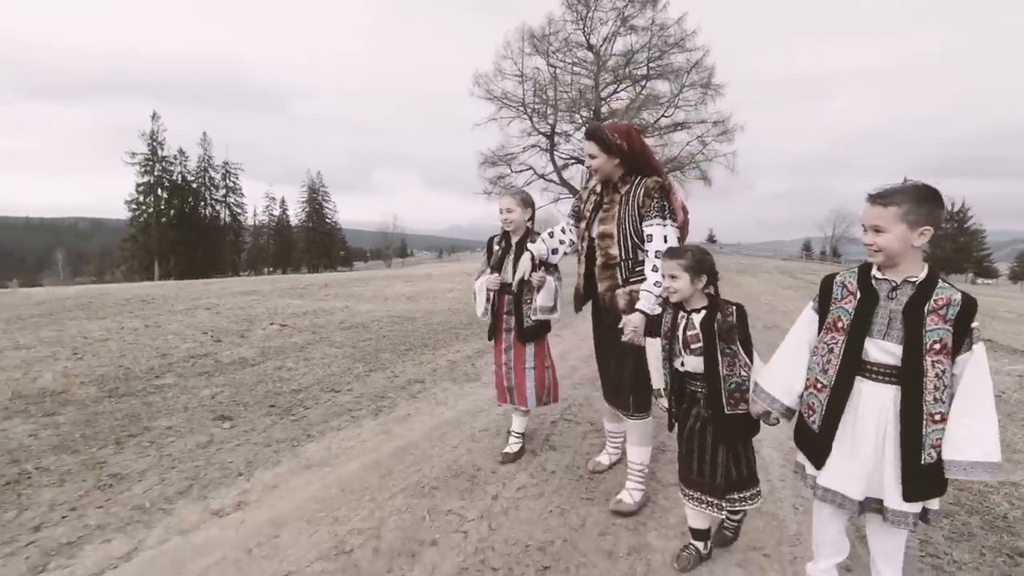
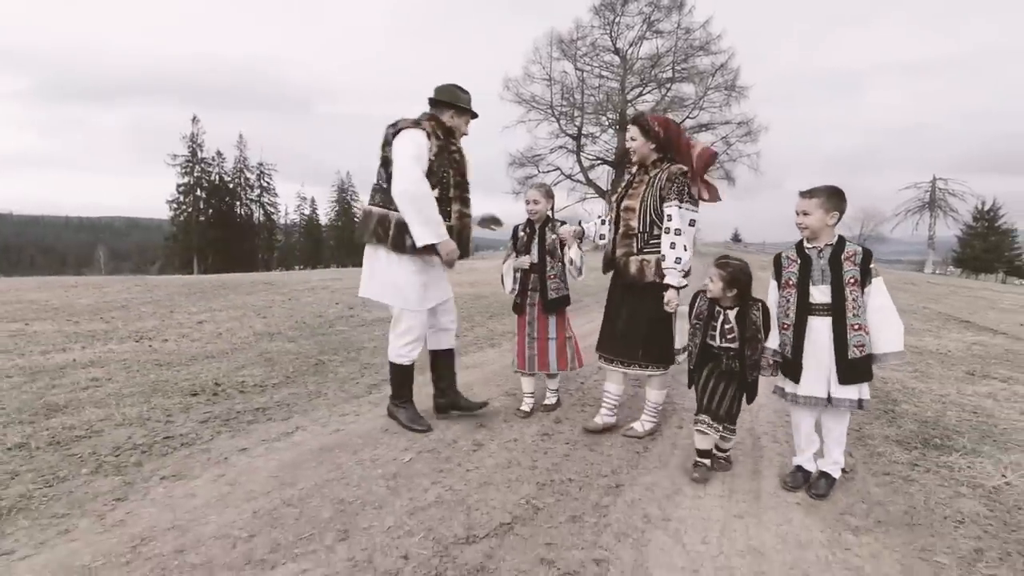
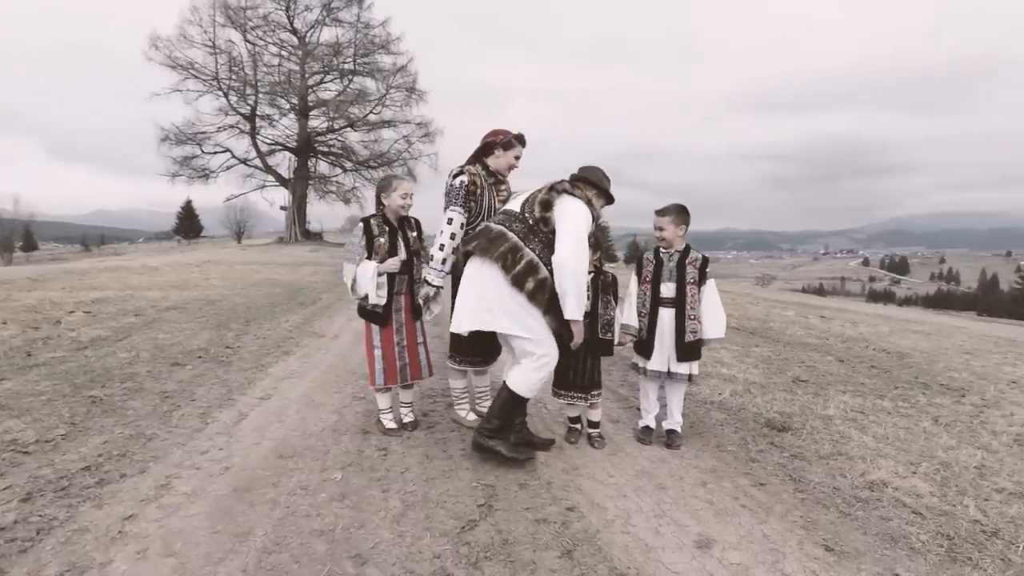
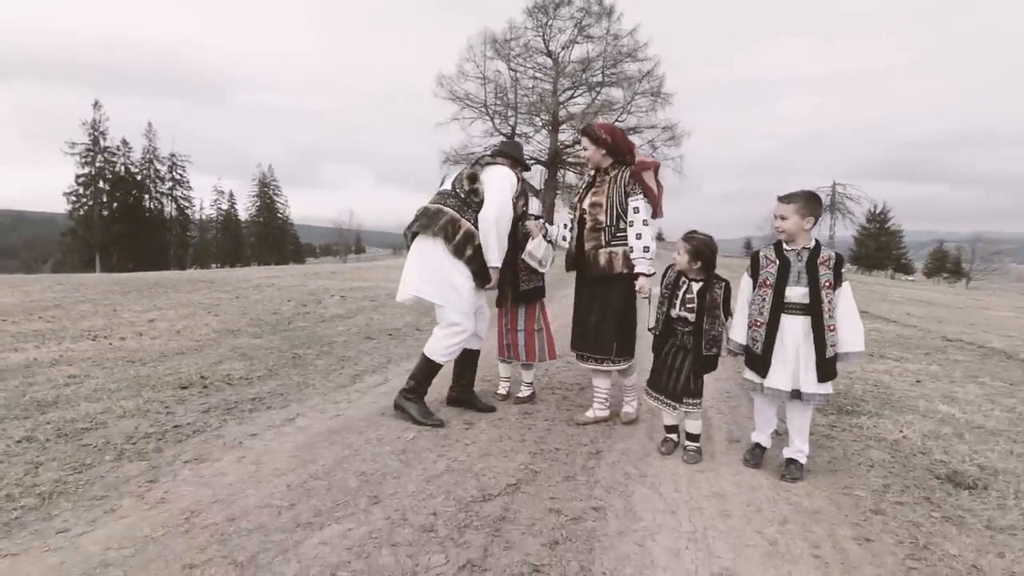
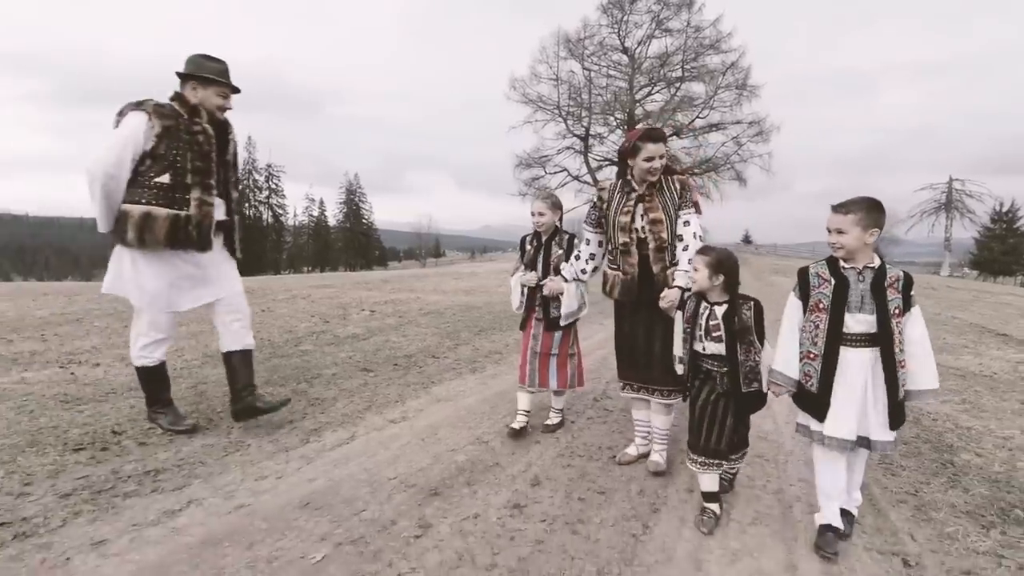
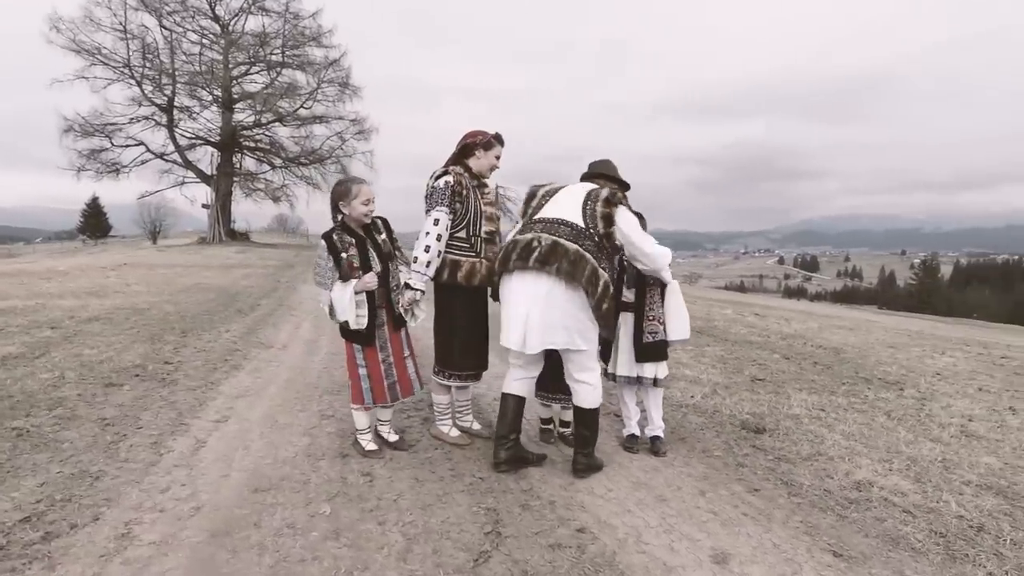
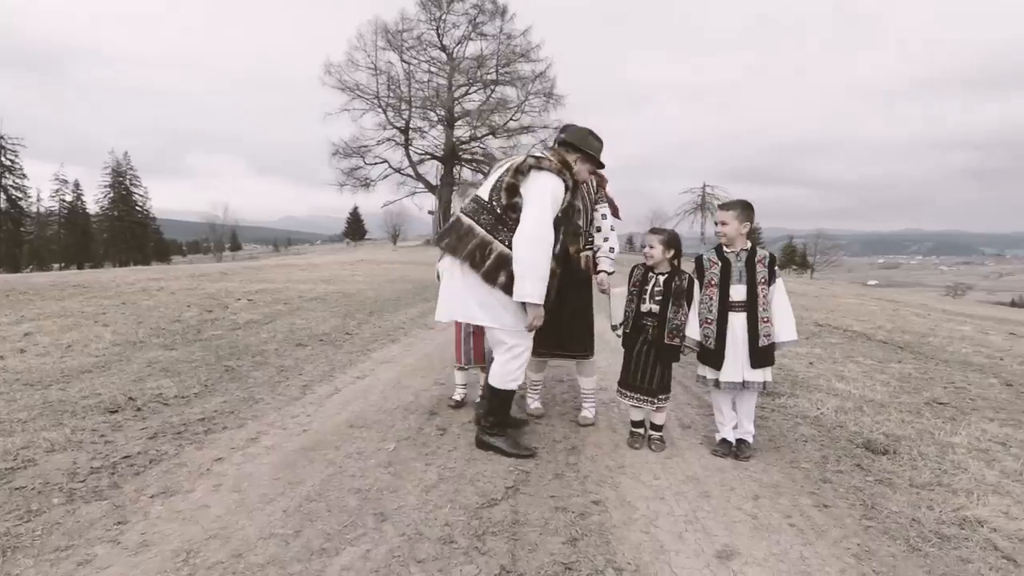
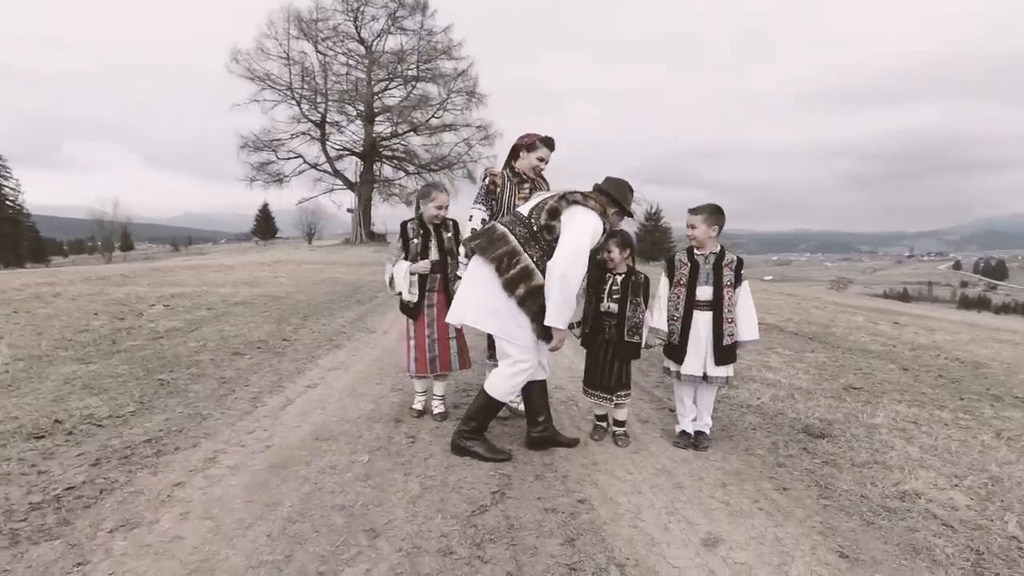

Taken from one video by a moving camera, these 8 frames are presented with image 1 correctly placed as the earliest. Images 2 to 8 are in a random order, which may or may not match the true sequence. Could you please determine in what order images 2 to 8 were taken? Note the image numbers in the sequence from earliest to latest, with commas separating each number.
5, 2, 4, 7, 8, 3, 6
